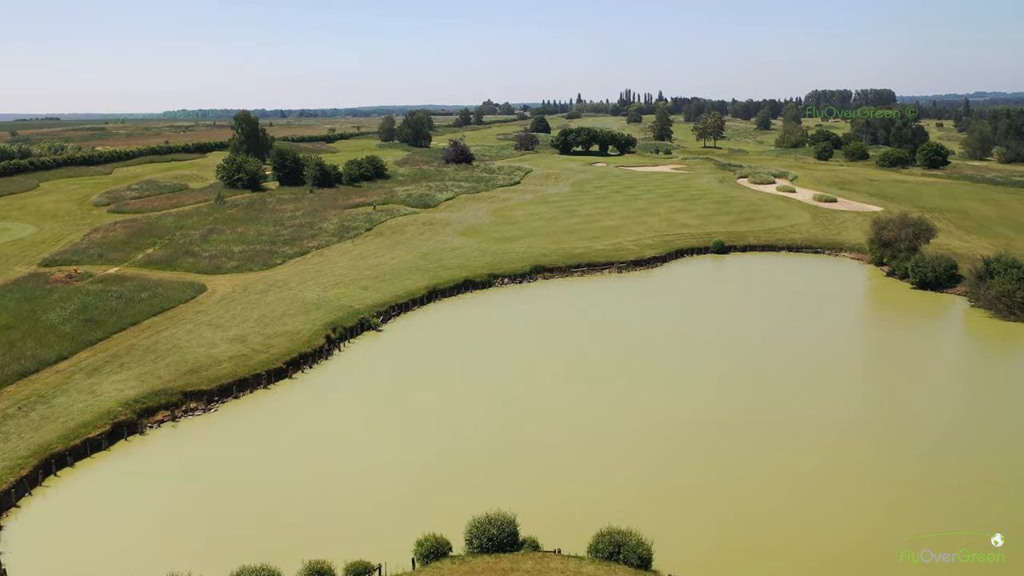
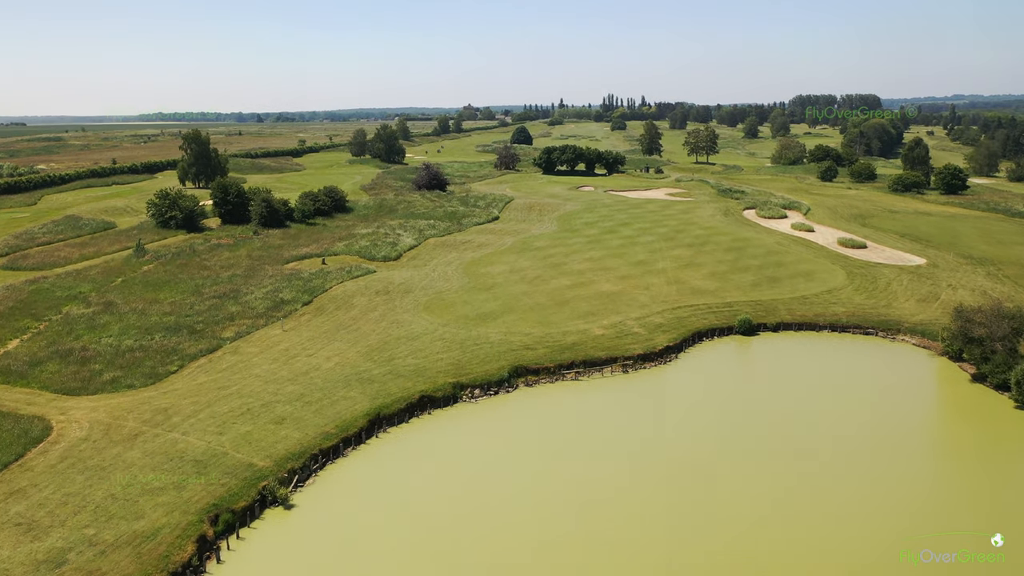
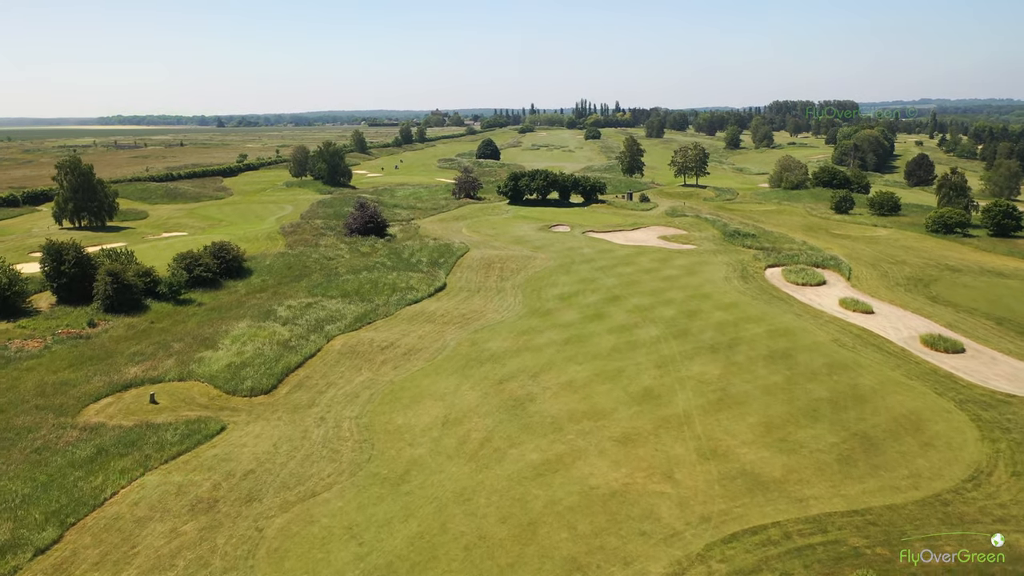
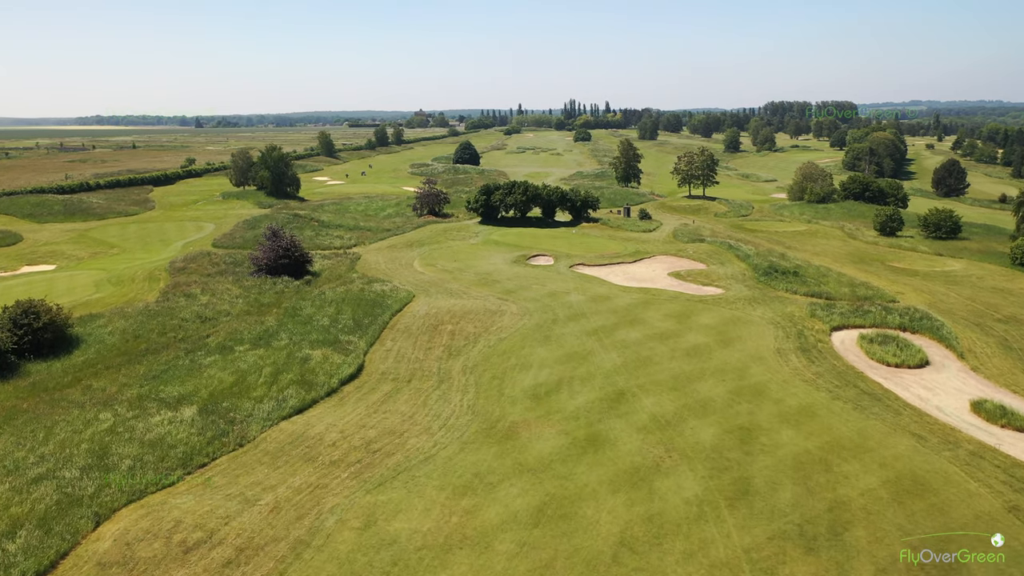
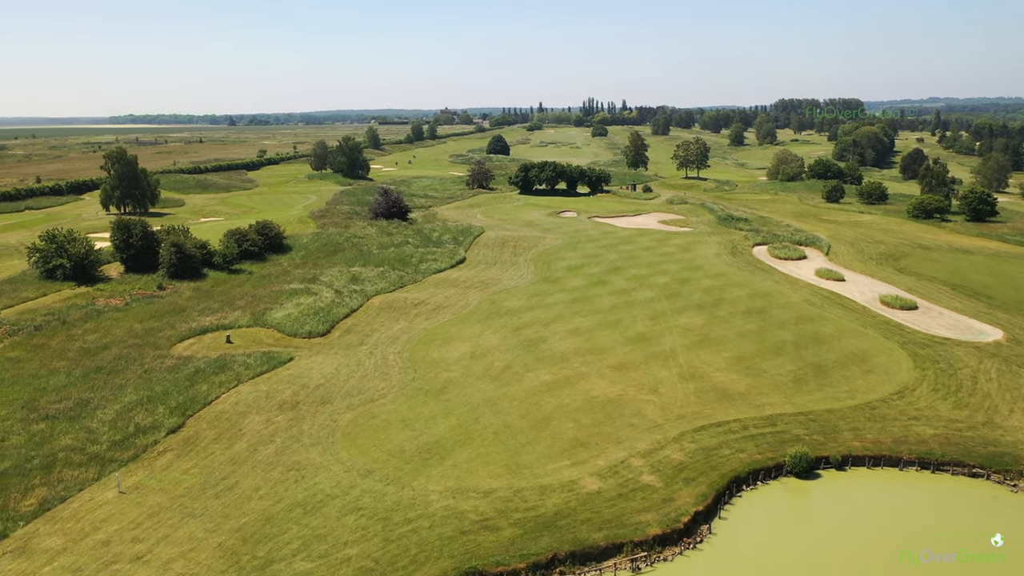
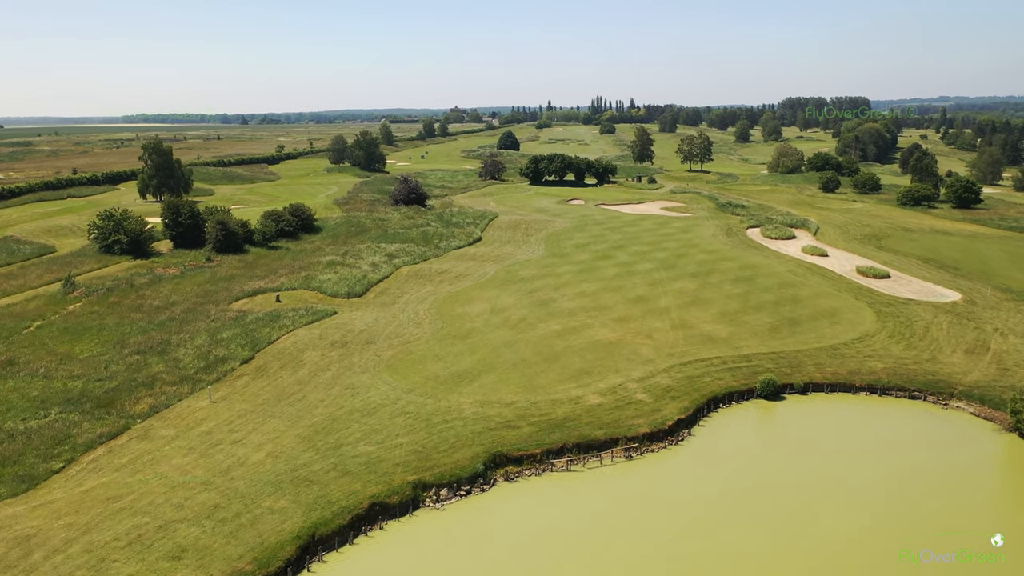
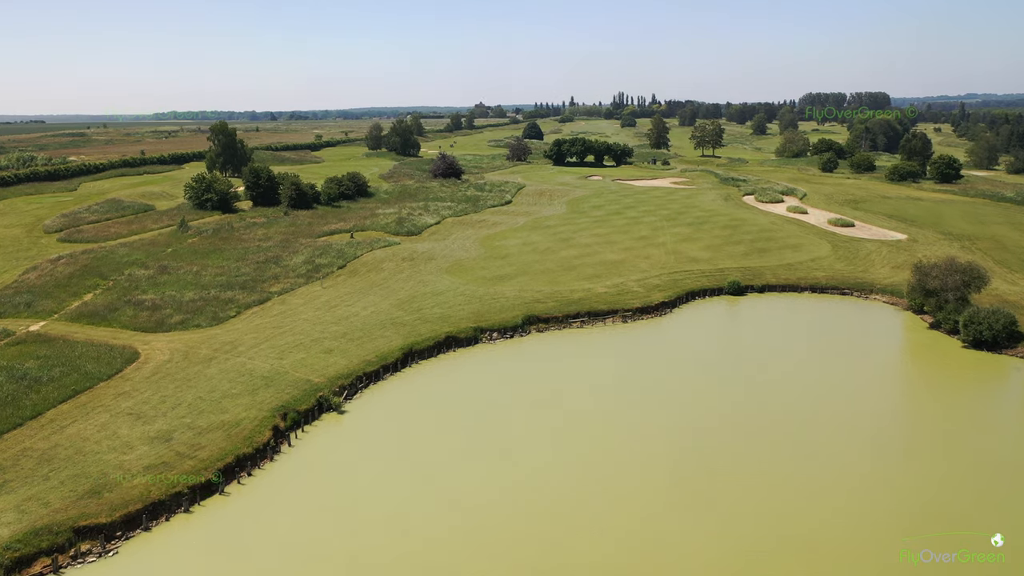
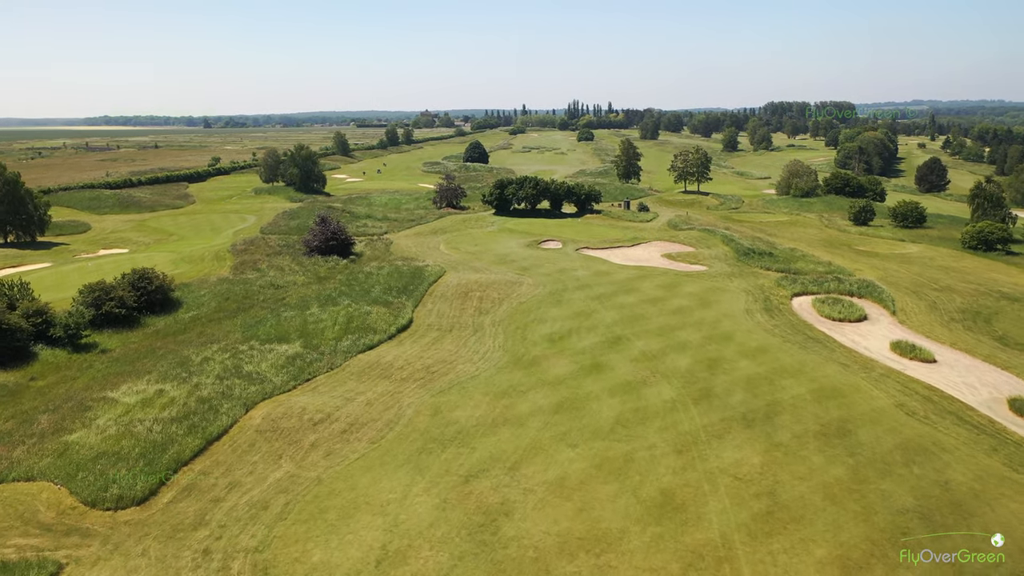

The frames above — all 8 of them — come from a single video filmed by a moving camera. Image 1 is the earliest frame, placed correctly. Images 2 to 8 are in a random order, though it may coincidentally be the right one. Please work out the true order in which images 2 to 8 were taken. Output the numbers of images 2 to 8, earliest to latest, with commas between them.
7, 2, 6, 5, 3, 8, 4
